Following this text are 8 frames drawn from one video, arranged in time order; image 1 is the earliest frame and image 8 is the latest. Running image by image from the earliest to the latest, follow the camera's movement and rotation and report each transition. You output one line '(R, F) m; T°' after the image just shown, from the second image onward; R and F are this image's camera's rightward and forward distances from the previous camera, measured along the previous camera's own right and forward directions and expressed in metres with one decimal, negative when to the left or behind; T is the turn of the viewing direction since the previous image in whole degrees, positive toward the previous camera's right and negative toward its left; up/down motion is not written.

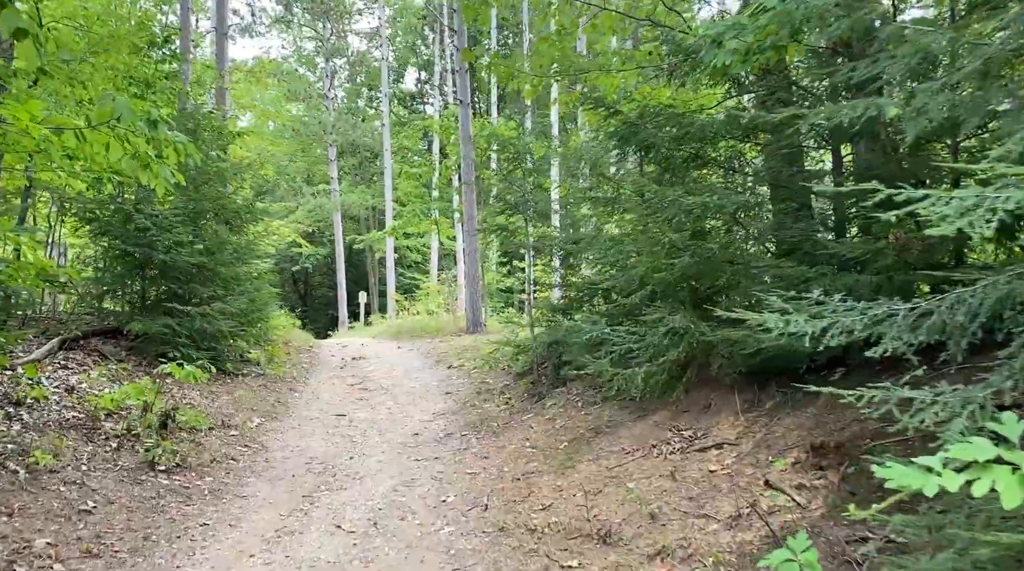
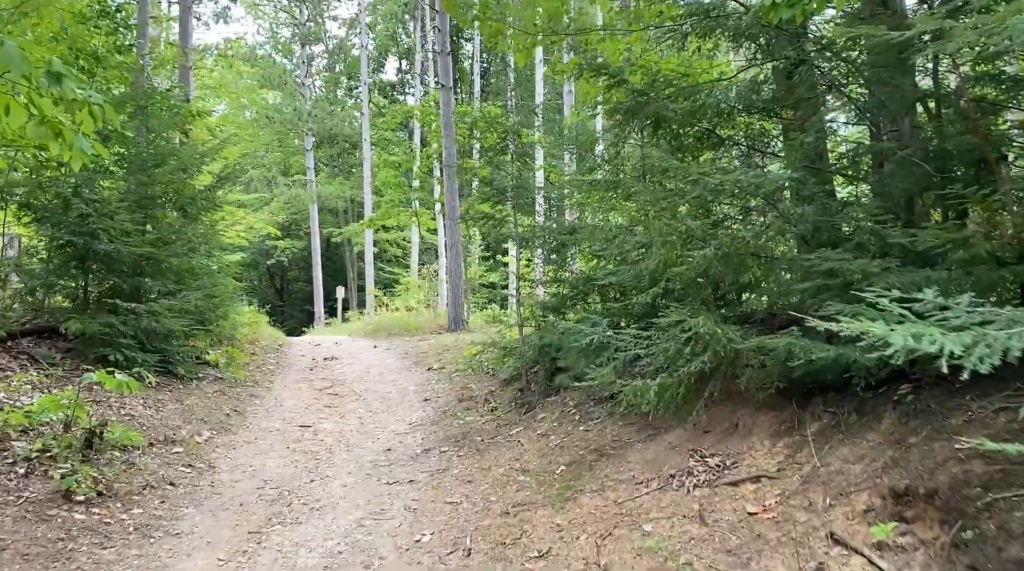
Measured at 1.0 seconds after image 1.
(-0.1, +1.3) m; +1°
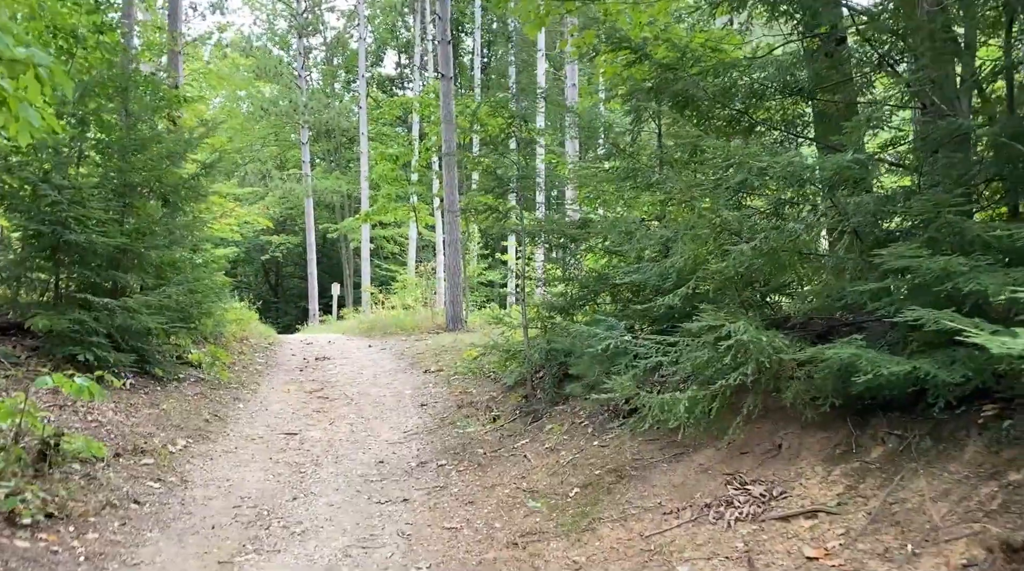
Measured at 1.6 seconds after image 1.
(-0.1, +0.8) m; 0°
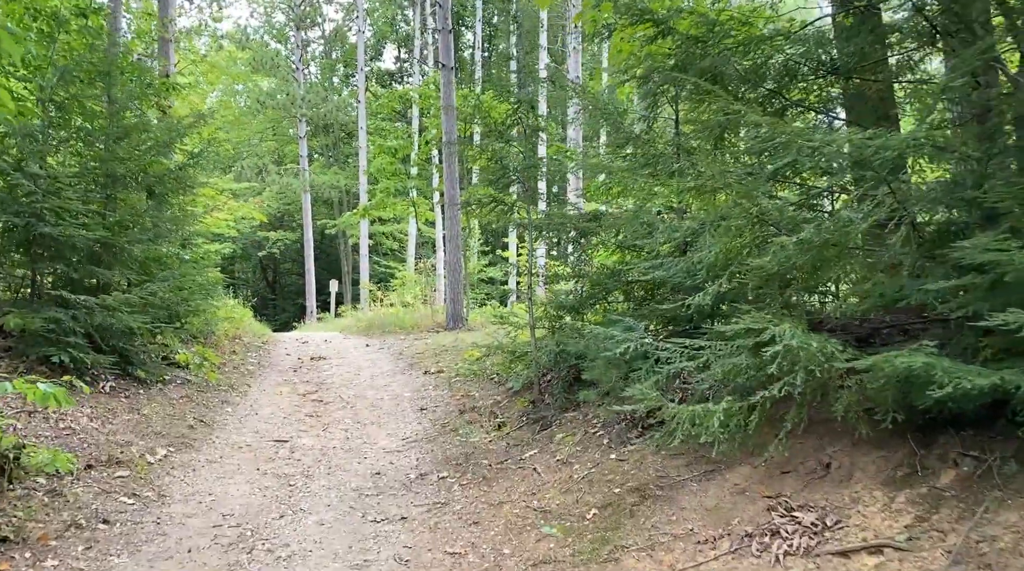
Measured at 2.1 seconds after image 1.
(-0.1, +0.7) m; 0°
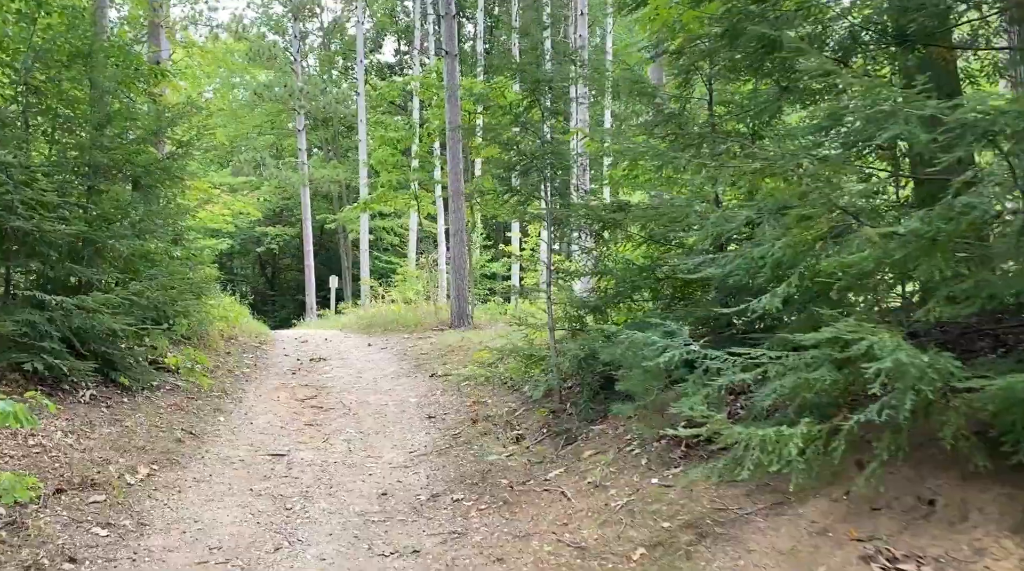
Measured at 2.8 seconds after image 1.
(-0.2, +0.8) m; 0°
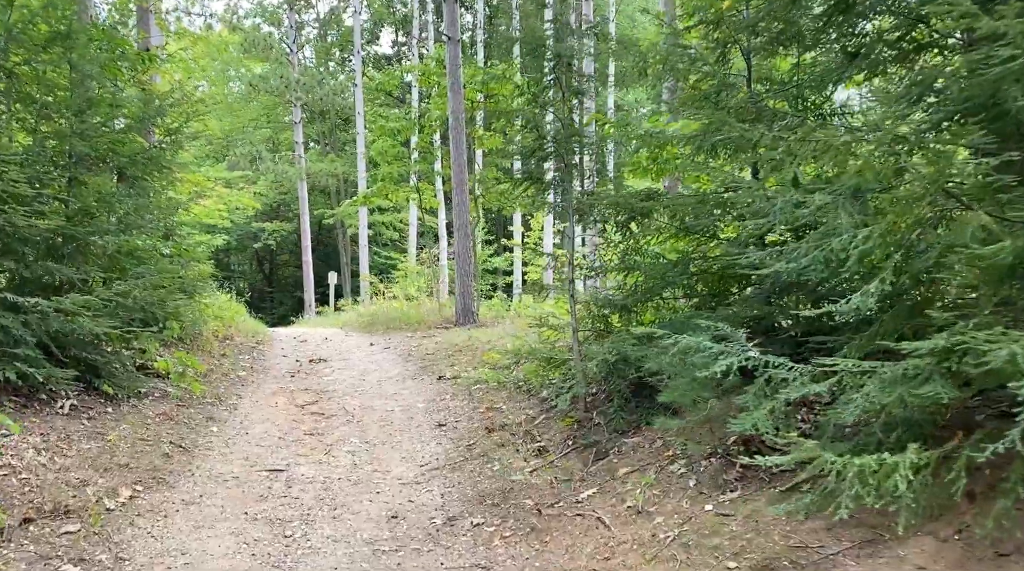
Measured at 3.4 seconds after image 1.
(-0.2, +0.8) m; 0°
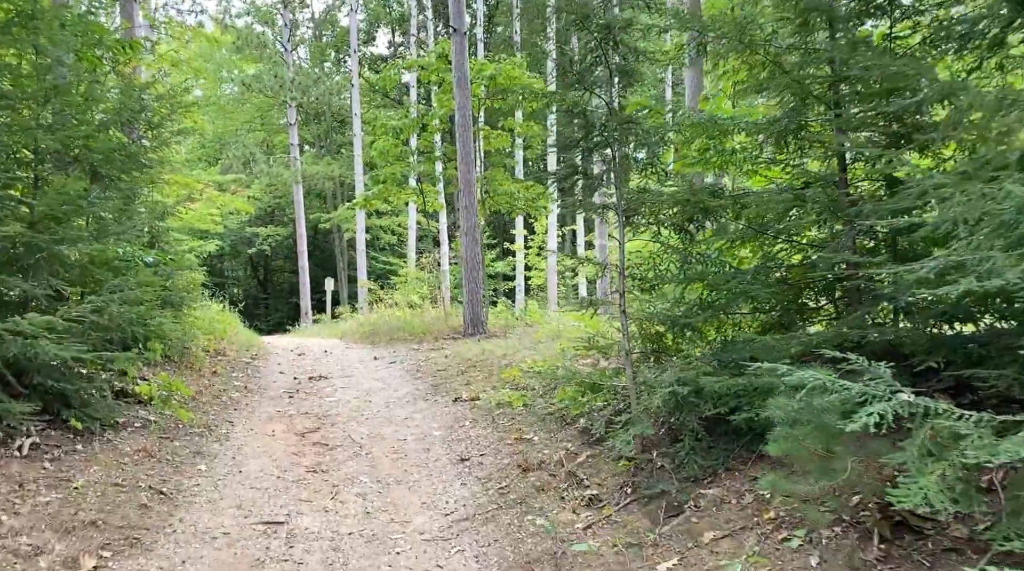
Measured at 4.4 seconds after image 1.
(-0.3, +1.2) m; 0°
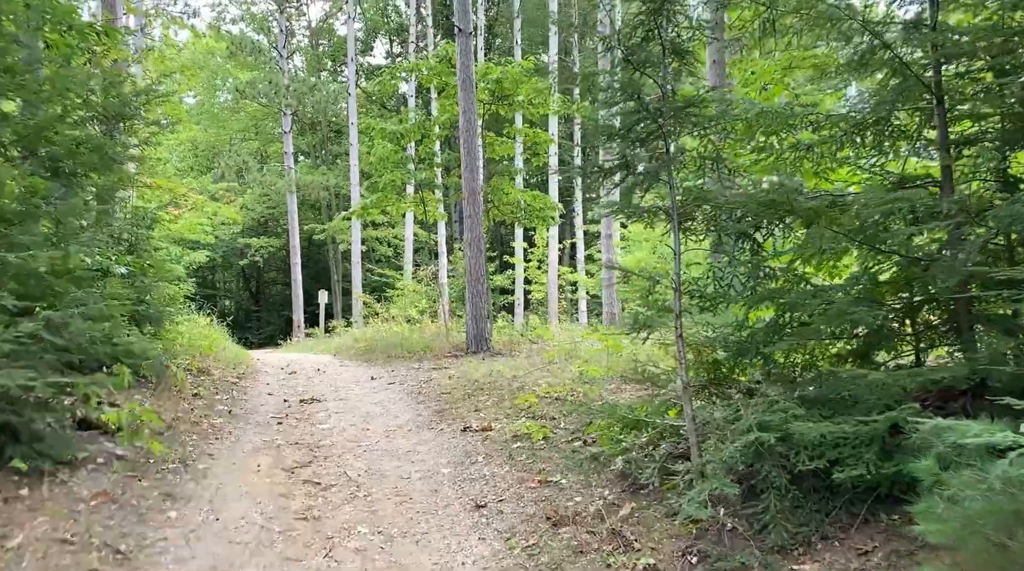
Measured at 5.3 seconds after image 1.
(-0.2, +1.2) m; 0°
